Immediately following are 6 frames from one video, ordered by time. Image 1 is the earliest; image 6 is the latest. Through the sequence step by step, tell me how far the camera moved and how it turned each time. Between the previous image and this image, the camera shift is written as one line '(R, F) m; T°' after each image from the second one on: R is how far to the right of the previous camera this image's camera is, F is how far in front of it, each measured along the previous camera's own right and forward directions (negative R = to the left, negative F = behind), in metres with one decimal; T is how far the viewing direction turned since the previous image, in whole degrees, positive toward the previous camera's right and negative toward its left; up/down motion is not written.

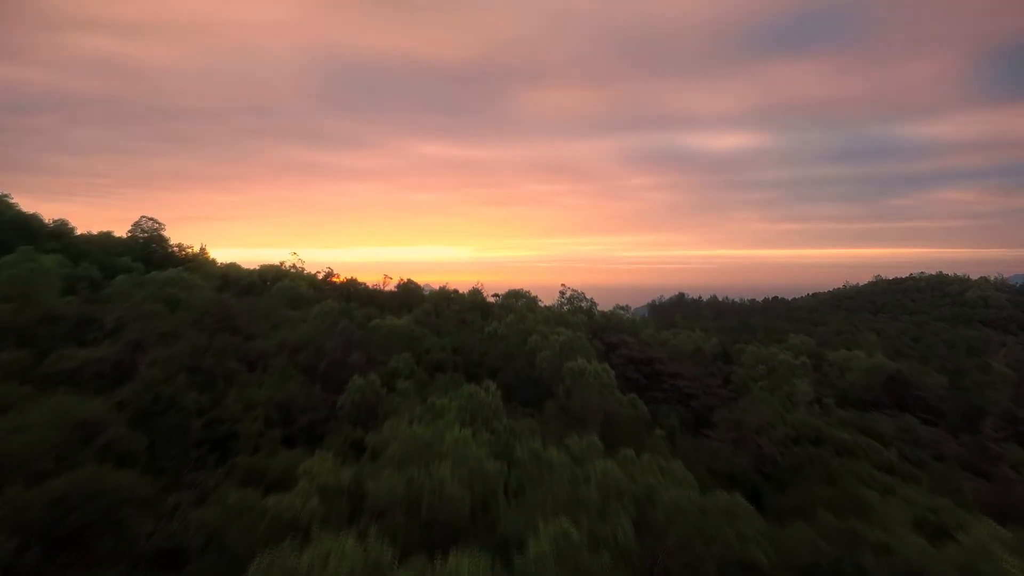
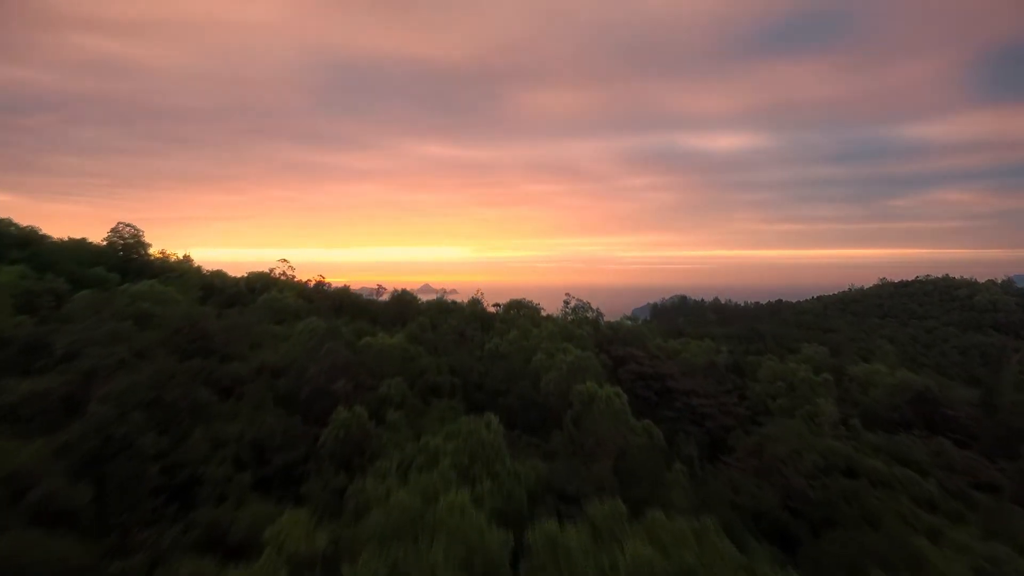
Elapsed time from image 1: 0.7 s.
(0.0, +0.8) m; 0°
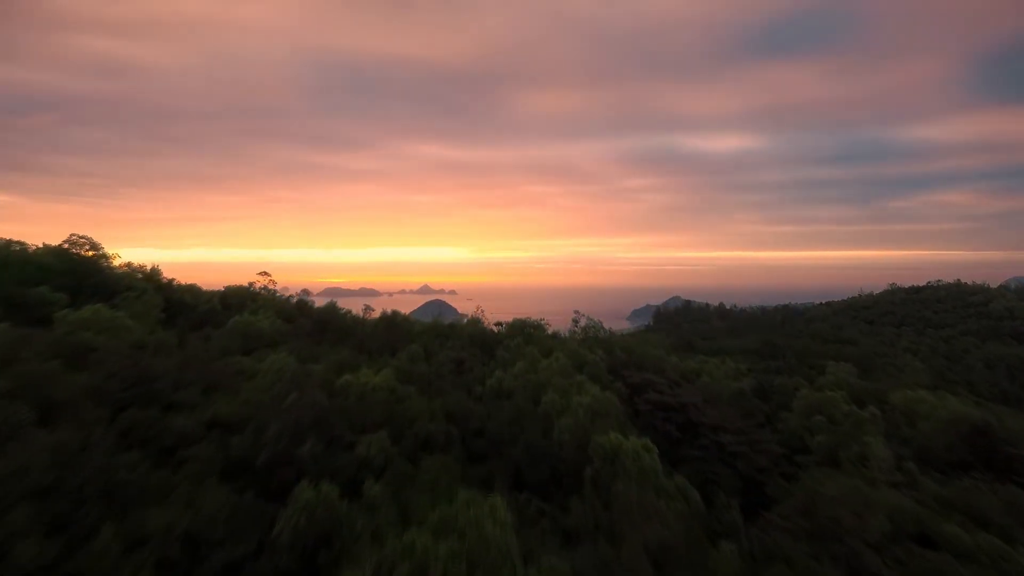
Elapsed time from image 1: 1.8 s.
(-0.1, +1.3) m; 0°
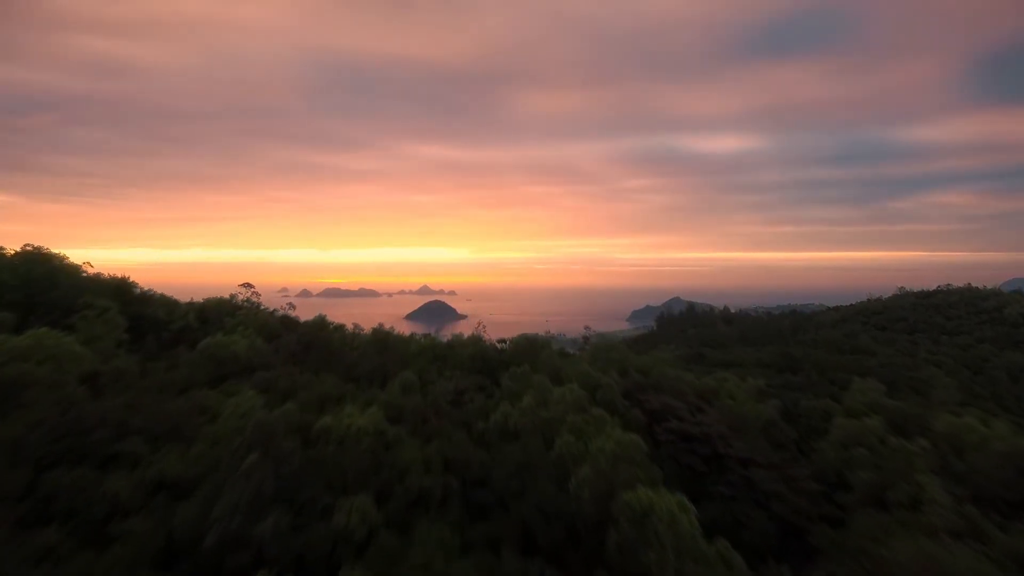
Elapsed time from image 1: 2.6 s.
(-0.1, +1.1) m; 0°
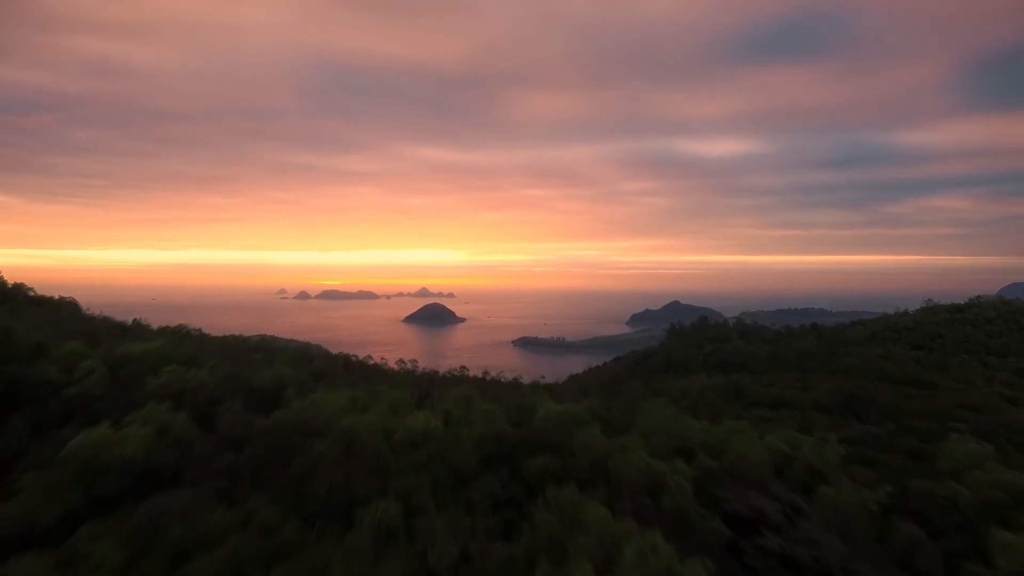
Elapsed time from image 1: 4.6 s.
(-0.3, +2.9) m; 0°
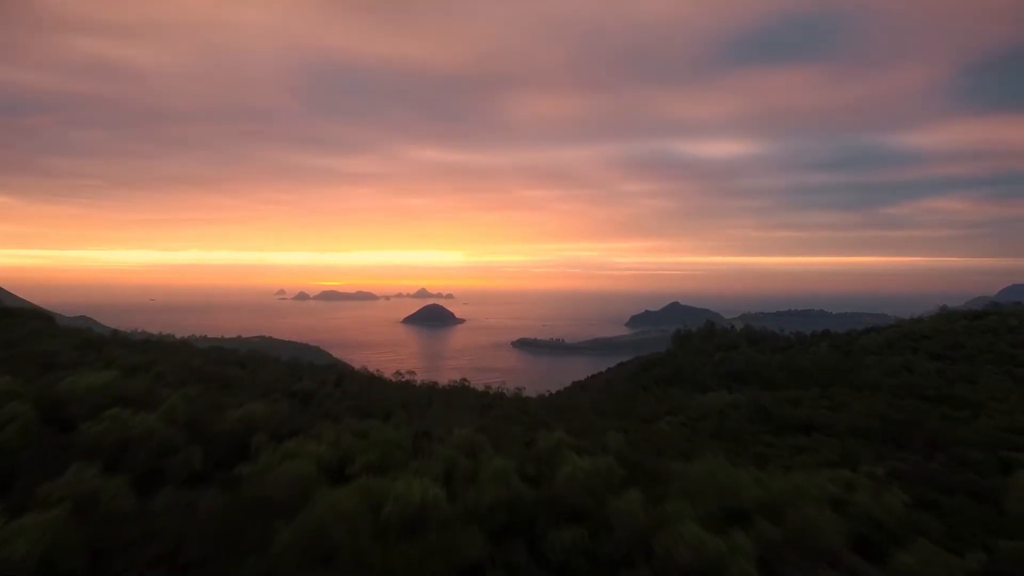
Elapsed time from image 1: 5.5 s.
(-0.2, +1.4) m; 0°
